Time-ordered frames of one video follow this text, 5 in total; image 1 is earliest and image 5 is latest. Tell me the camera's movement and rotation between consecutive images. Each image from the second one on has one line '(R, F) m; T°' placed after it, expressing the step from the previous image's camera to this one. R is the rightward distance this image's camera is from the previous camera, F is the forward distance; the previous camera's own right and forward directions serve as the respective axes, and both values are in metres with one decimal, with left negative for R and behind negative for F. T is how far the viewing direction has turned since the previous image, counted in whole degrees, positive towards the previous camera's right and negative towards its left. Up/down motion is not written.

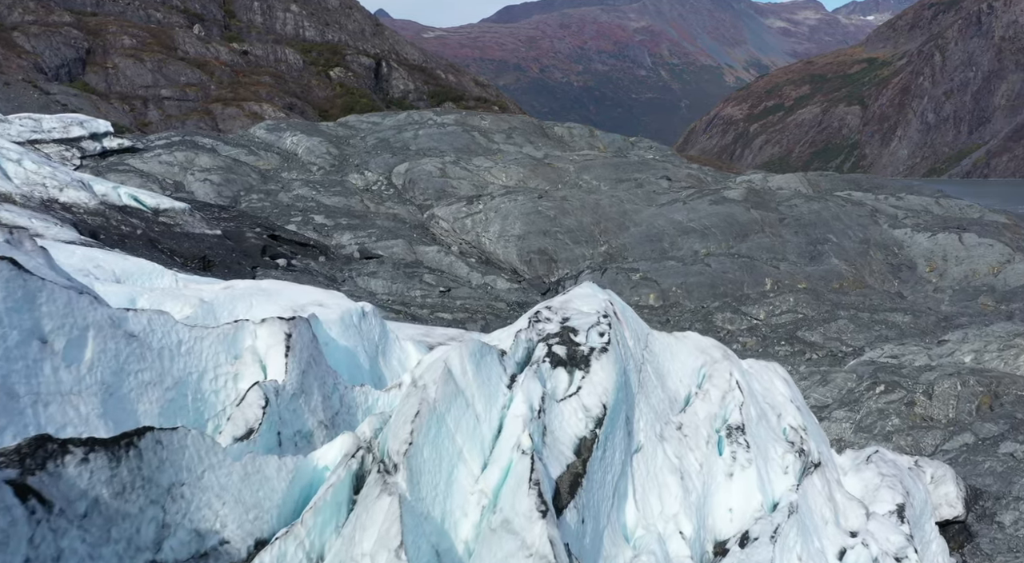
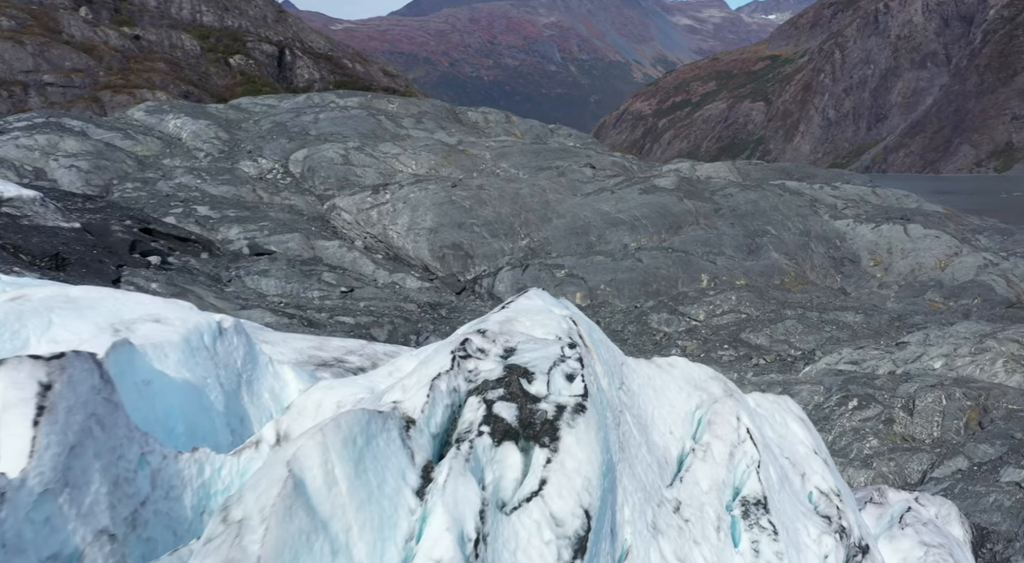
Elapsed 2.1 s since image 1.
(0.0, +1.9) m; +6°
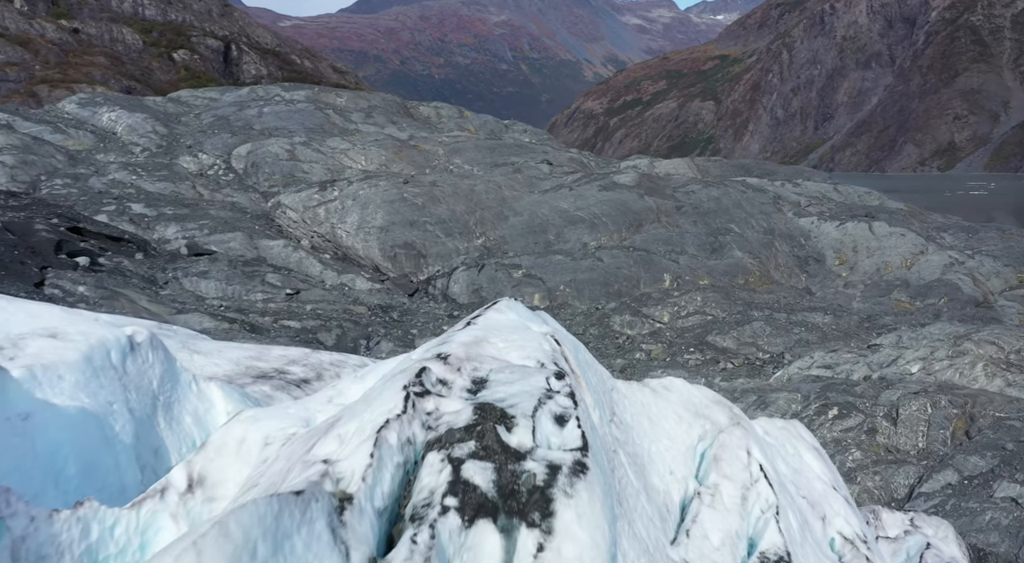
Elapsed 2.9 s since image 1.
(-0.1, +0.7) m; +3°
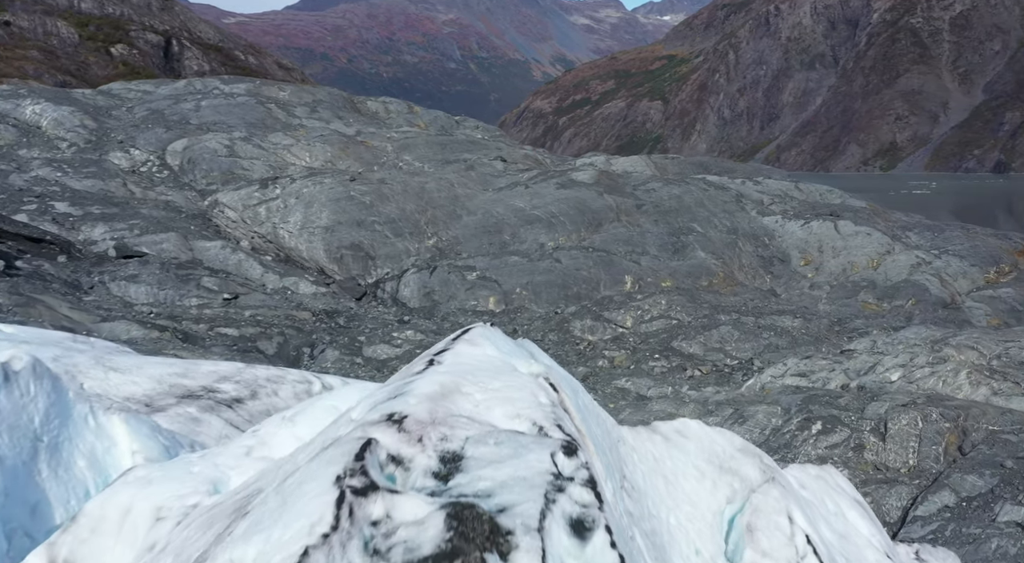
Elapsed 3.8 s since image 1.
(-0.1, +0.8) m; +3°
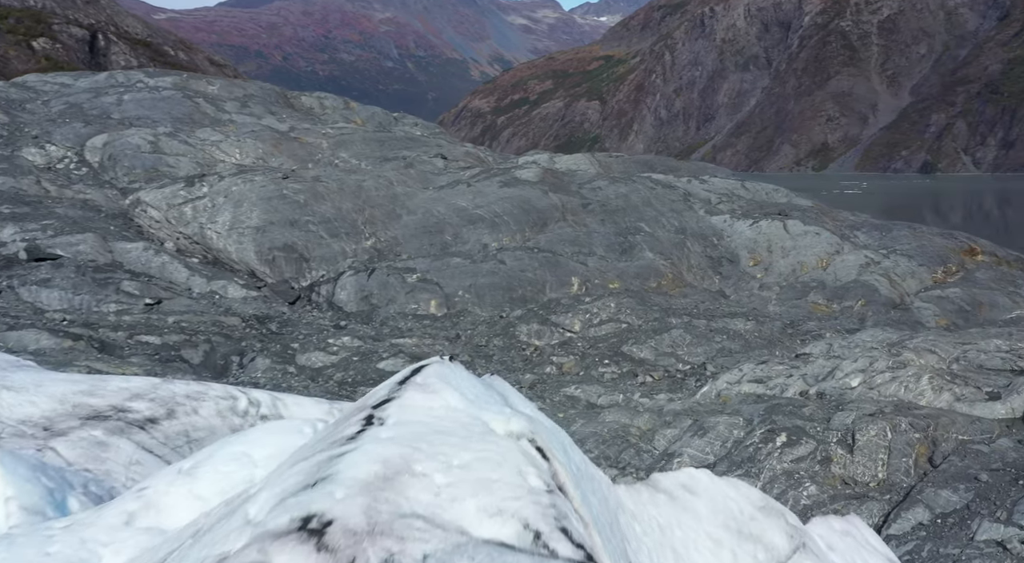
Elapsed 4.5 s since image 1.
(-0.1, +0.6) m; +4°
